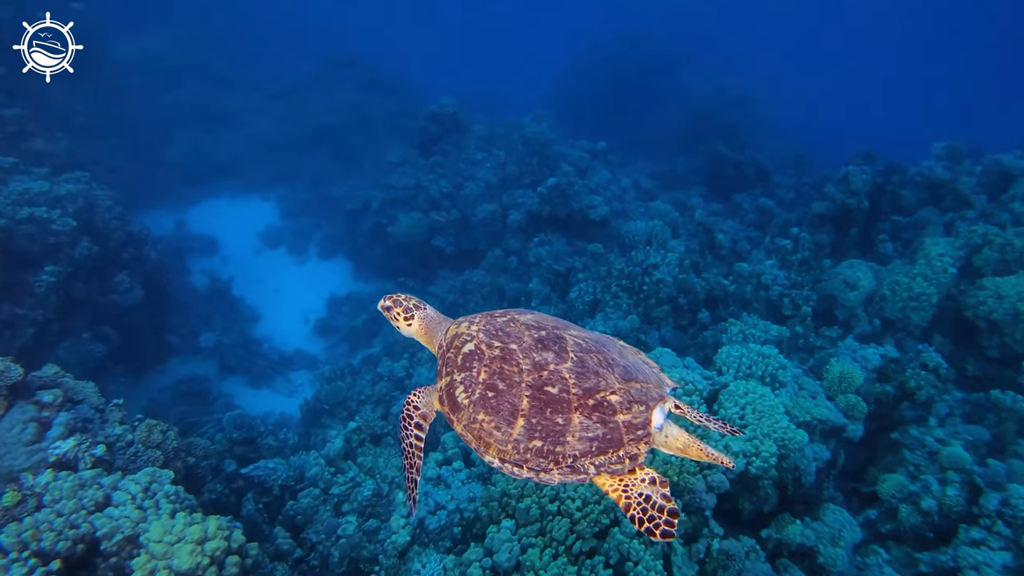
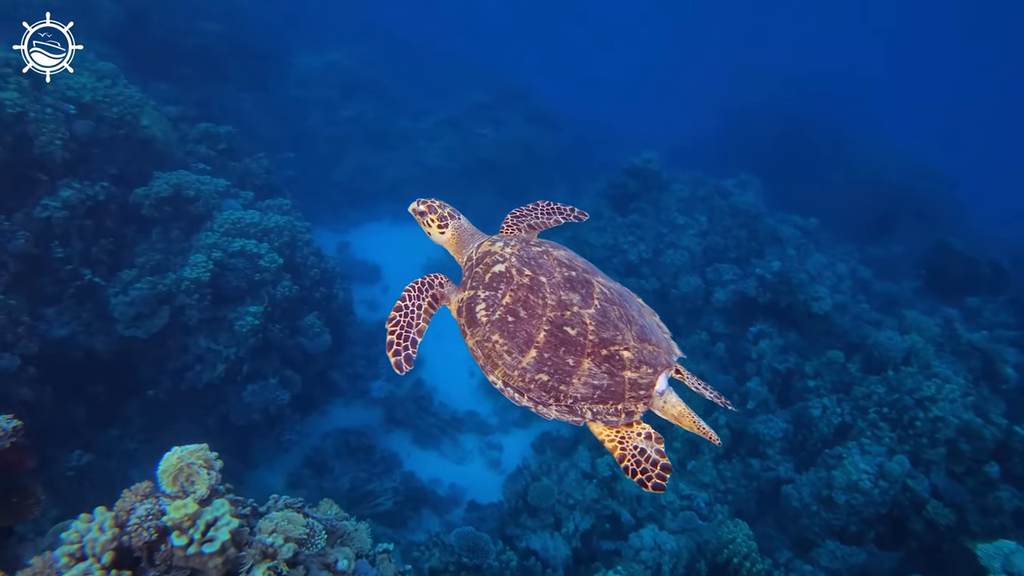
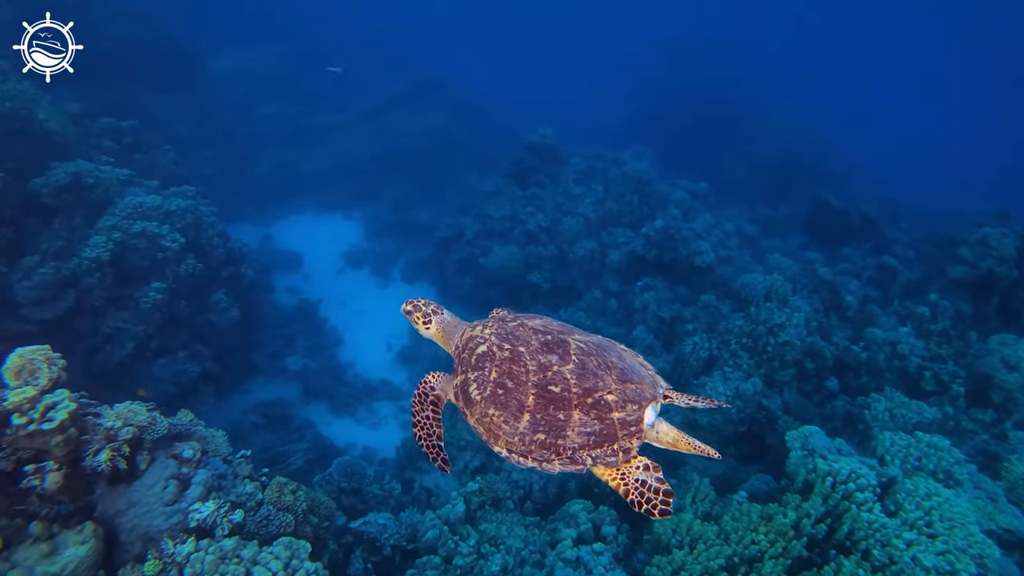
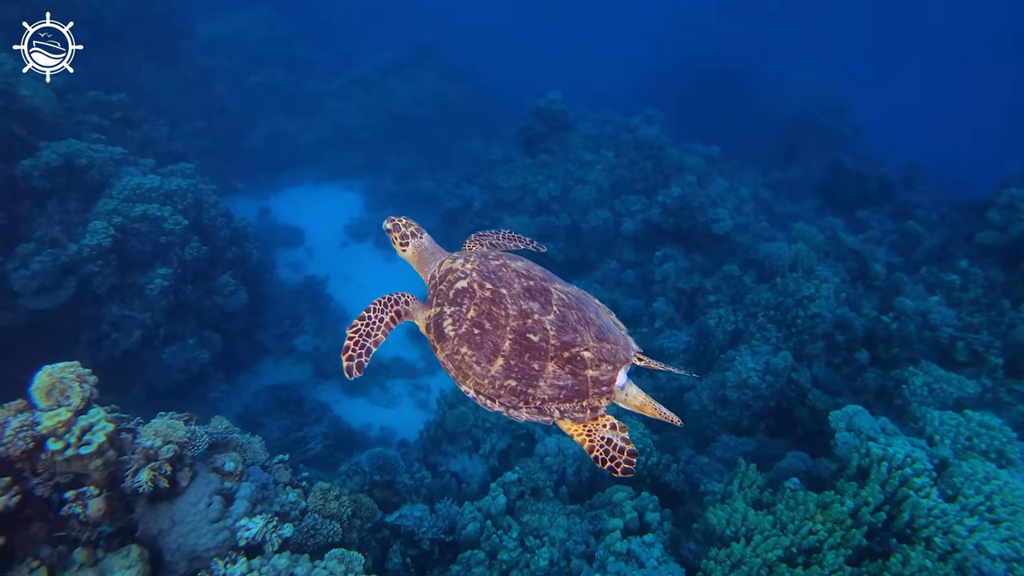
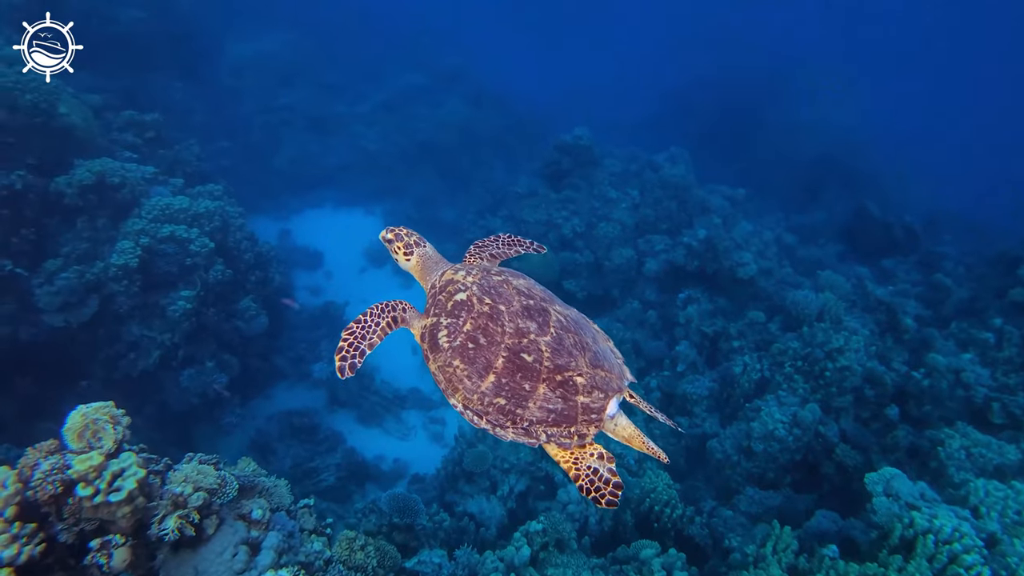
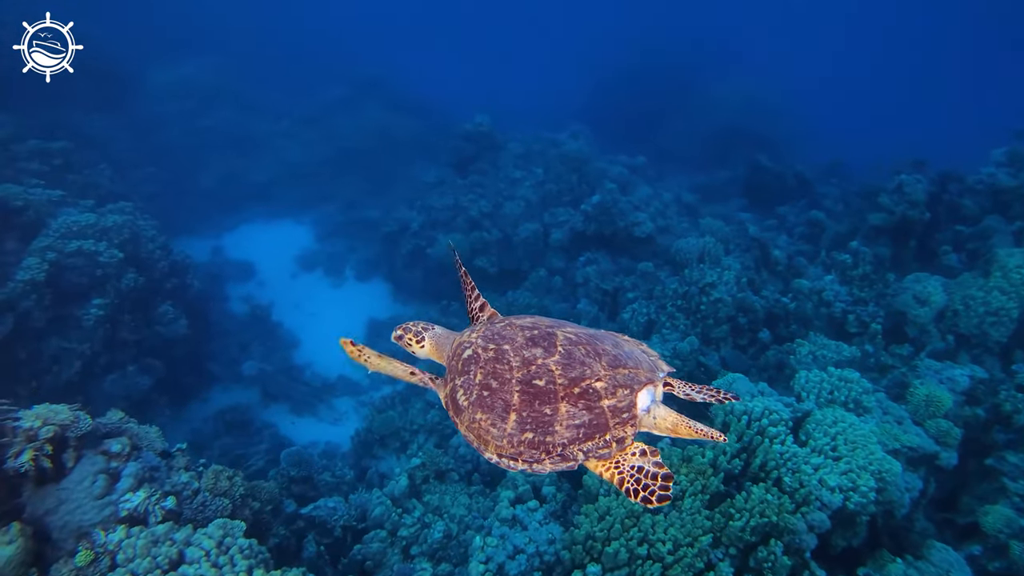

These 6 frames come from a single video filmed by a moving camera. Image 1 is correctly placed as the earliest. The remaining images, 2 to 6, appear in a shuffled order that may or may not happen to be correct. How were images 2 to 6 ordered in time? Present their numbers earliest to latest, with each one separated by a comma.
6, 3, 4, 5, 2
